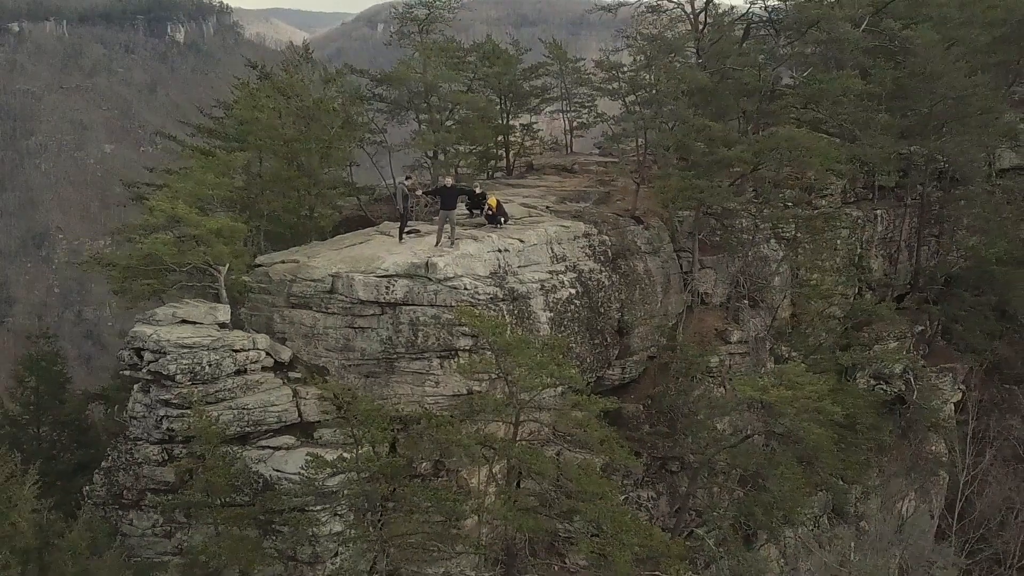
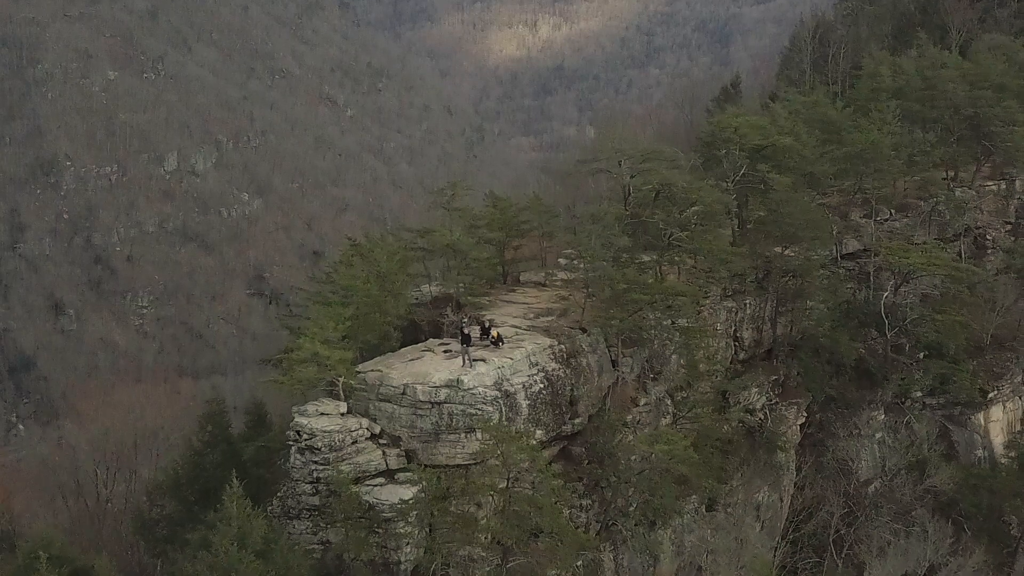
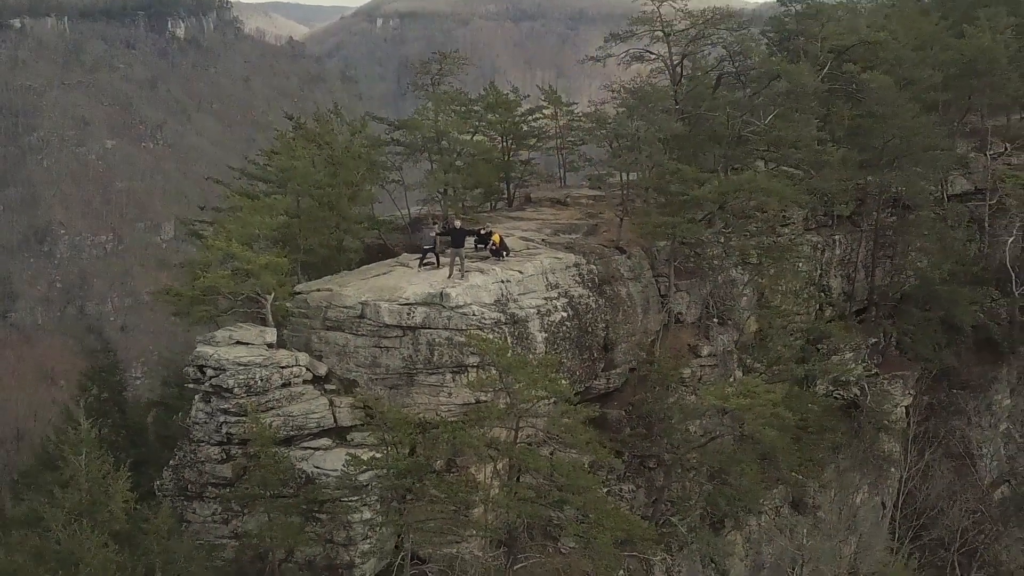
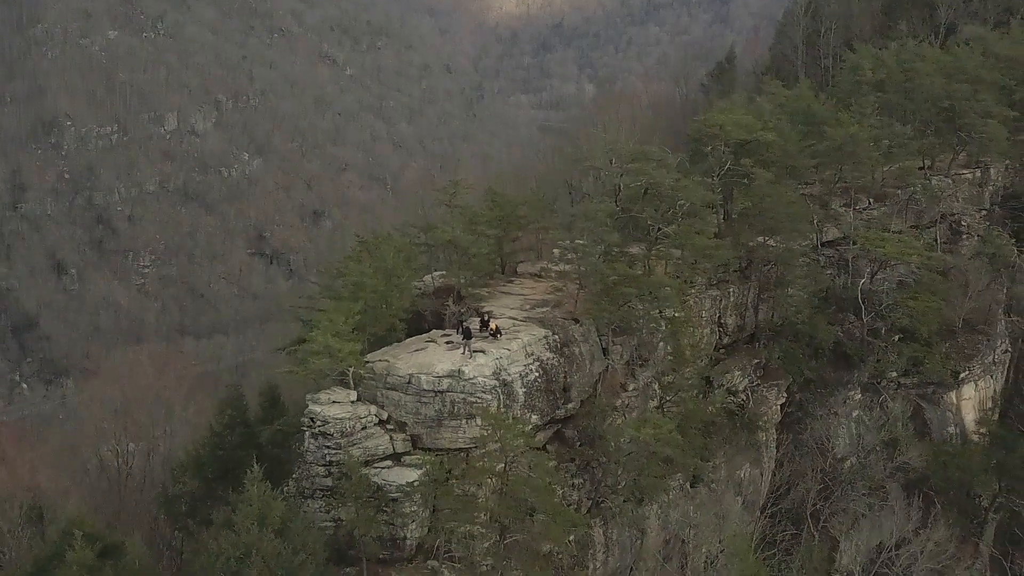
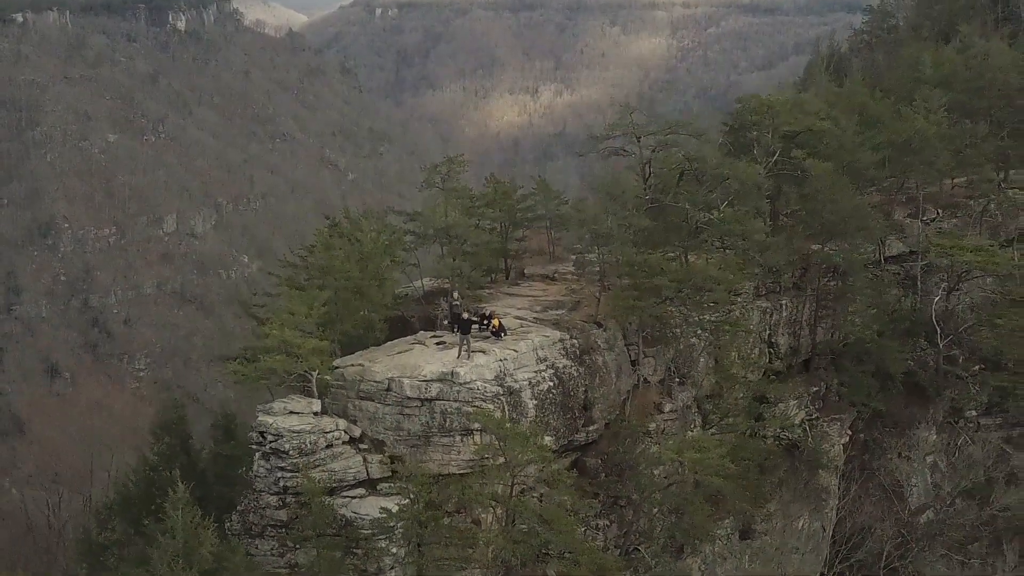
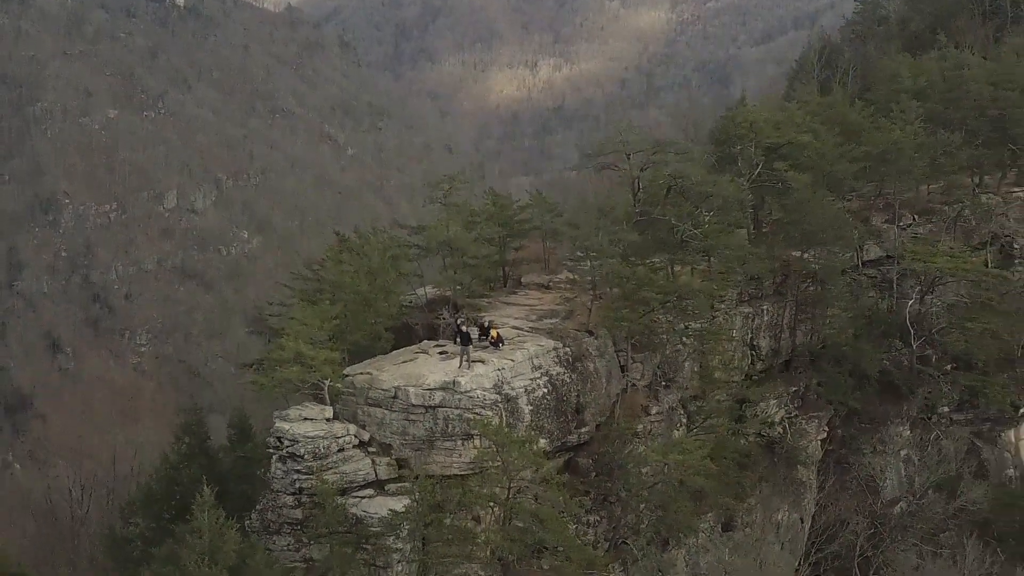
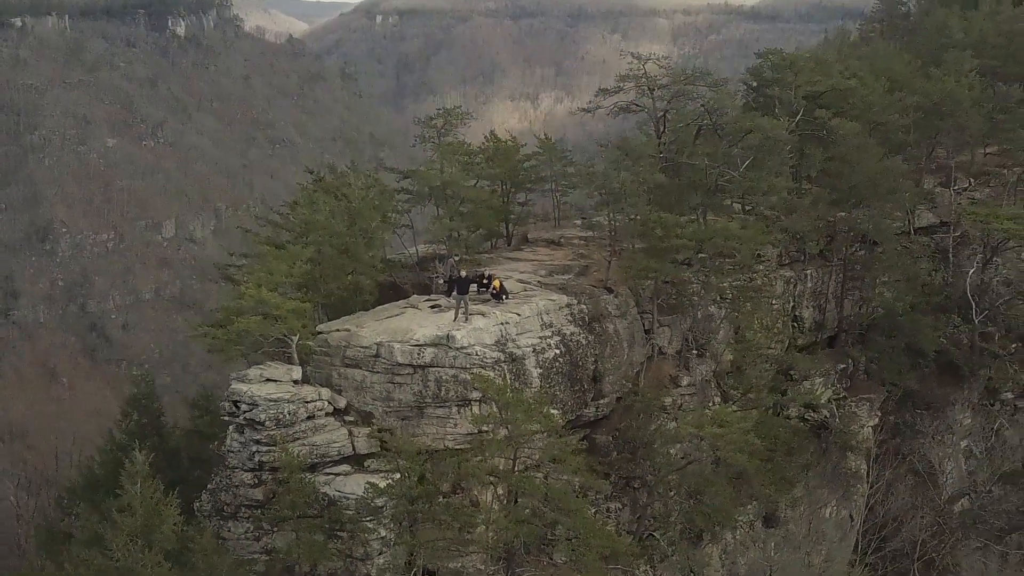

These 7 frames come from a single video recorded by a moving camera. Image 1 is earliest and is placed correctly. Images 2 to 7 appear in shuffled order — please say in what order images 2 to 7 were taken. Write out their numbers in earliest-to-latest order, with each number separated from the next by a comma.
3, 7, 5, 6, 2, 4
